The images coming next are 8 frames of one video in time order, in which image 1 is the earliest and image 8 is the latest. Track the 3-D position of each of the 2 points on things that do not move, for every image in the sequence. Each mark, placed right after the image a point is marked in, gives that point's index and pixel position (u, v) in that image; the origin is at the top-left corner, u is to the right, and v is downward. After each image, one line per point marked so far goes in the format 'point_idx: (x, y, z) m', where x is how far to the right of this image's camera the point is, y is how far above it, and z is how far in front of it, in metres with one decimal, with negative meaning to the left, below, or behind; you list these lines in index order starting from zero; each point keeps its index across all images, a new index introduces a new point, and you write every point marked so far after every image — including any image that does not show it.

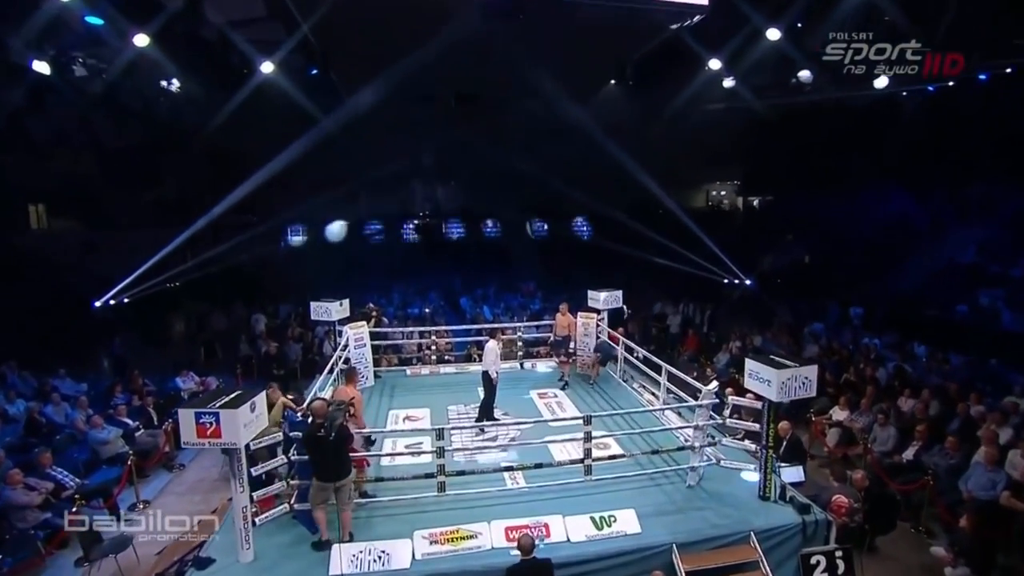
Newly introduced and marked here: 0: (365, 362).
0: (-2.6, -1.4, +12.9) m
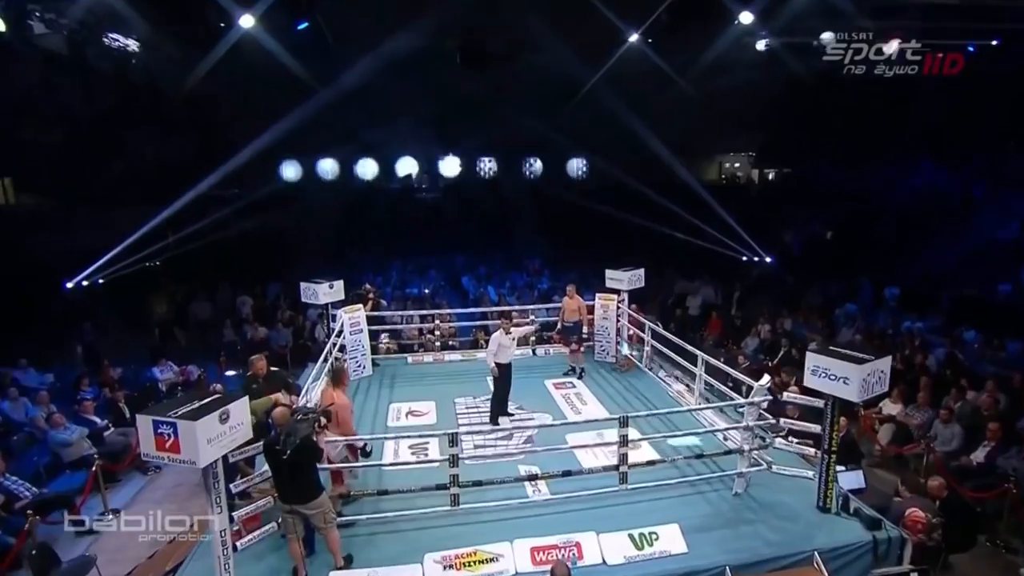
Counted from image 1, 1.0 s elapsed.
0: (-2.4, -1.0, +11.7) m
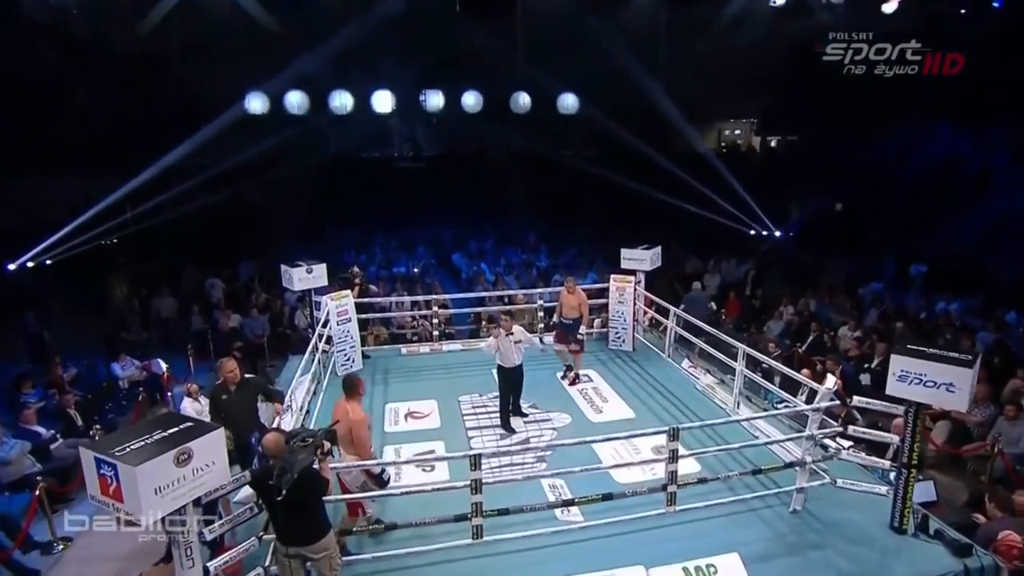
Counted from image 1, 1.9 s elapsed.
0: (-2.3, -0.8, +10.5) m
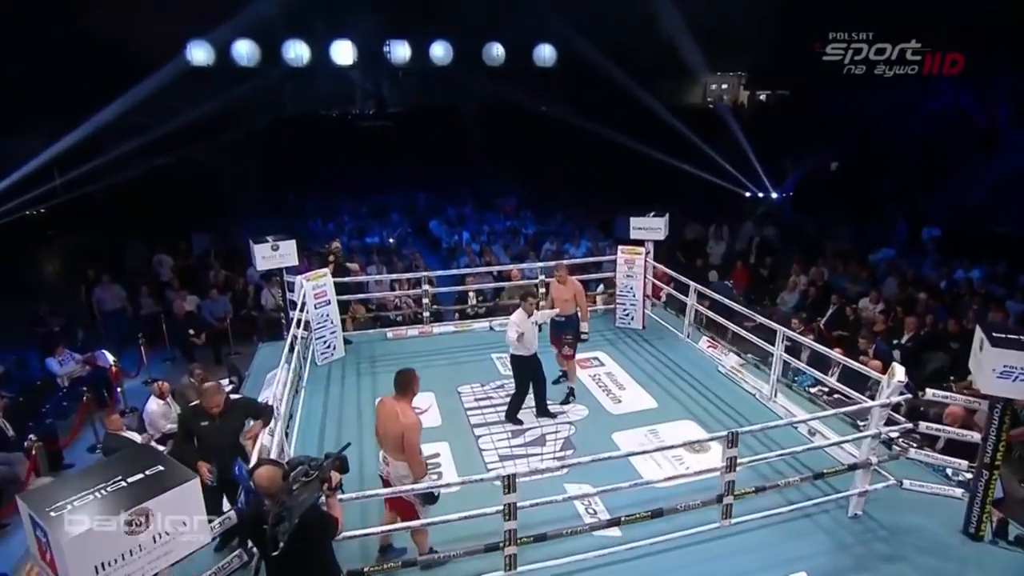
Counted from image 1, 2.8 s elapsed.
0: (-2.3, -0.5, +9.3) m
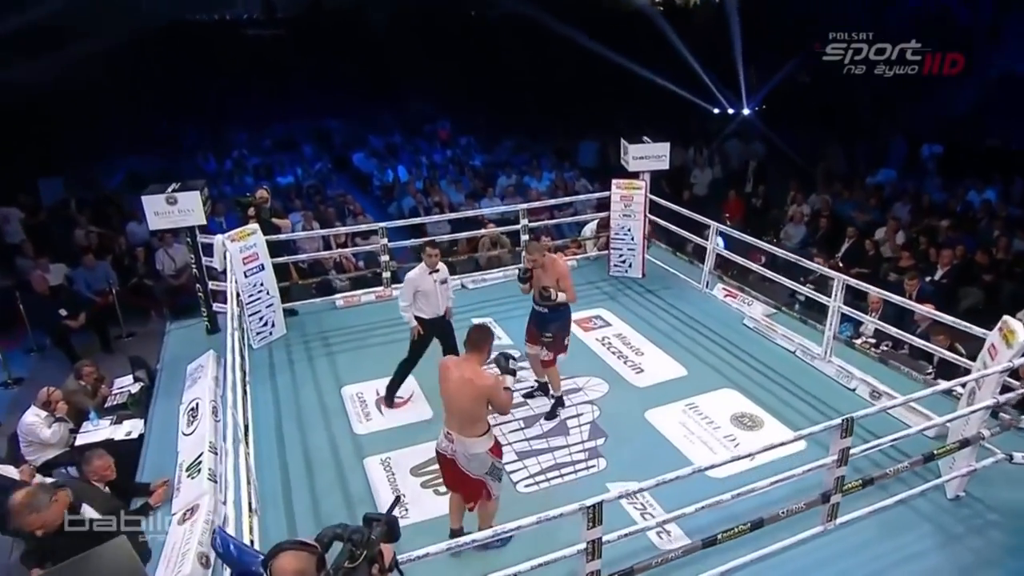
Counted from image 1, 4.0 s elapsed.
0: (-2.5, -0.1, +7.3) m
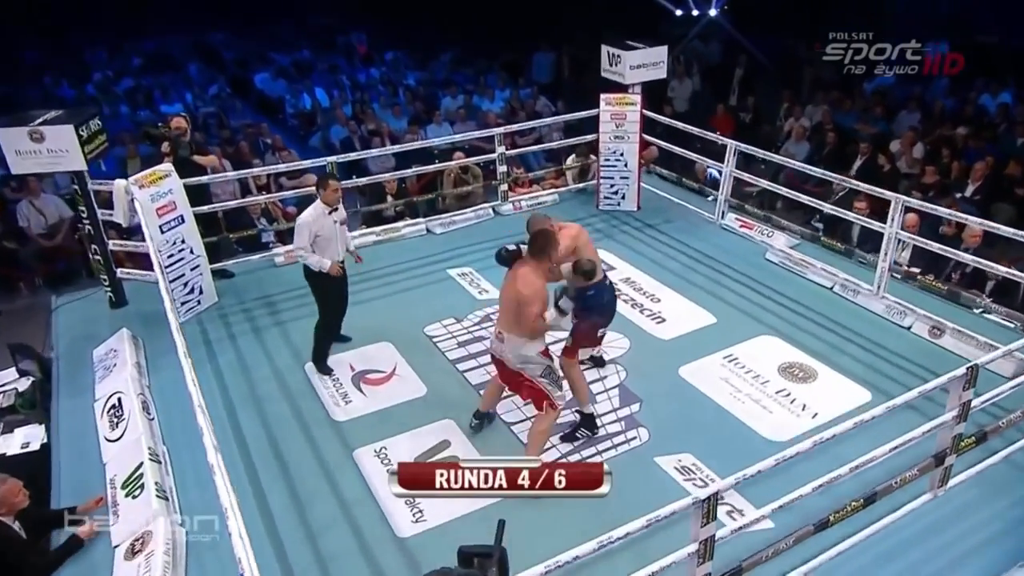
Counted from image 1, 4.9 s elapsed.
0: (-2.5, +0.2, +5.8) m
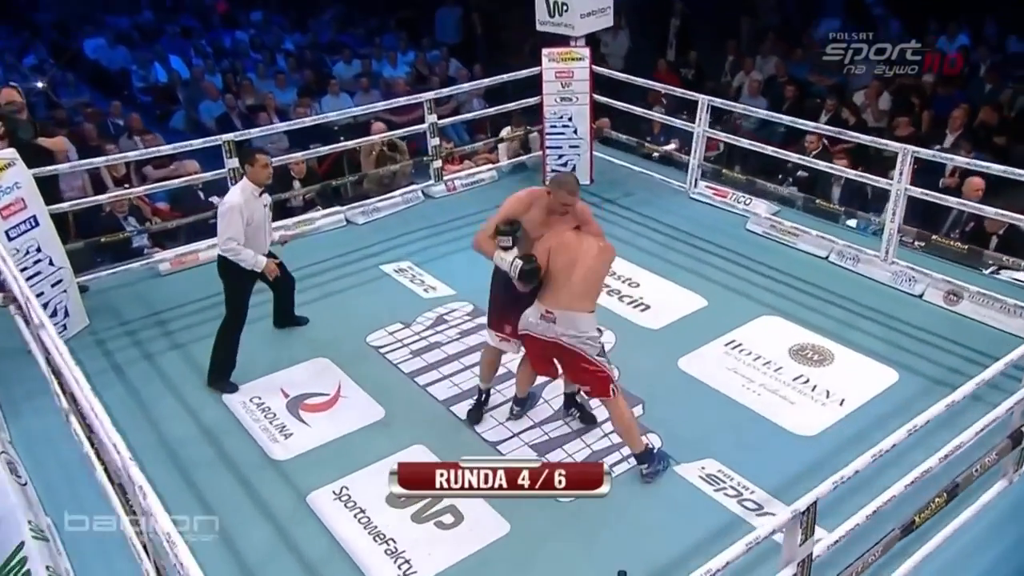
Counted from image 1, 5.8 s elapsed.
0: (-2.7, 0.0, +4.3) m
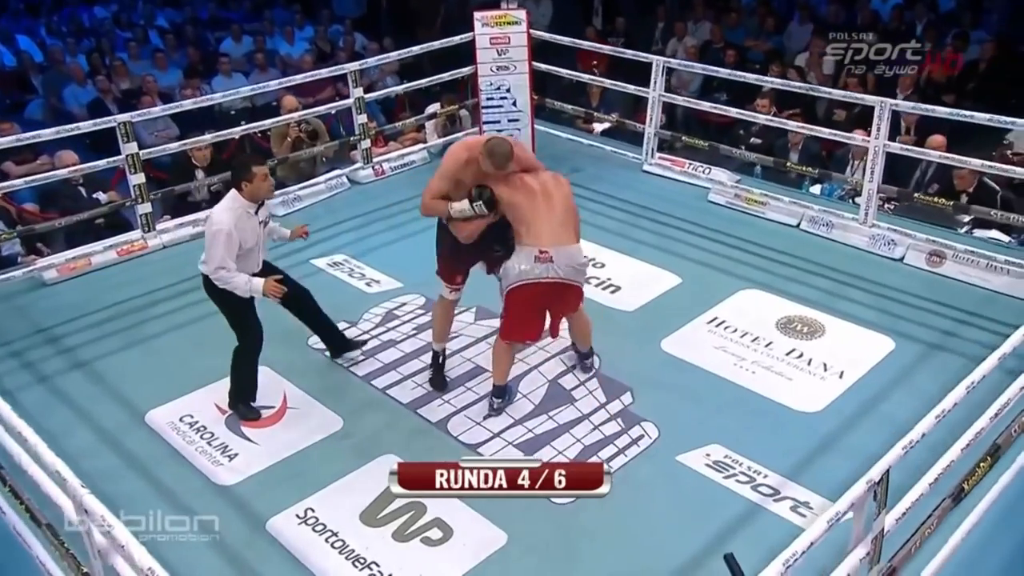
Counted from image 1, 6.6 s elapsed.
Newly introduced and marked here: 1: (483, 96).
0: (-2.7, -0.1, +3.3) m
1: (-0.2, +1.5, +5.6) m
